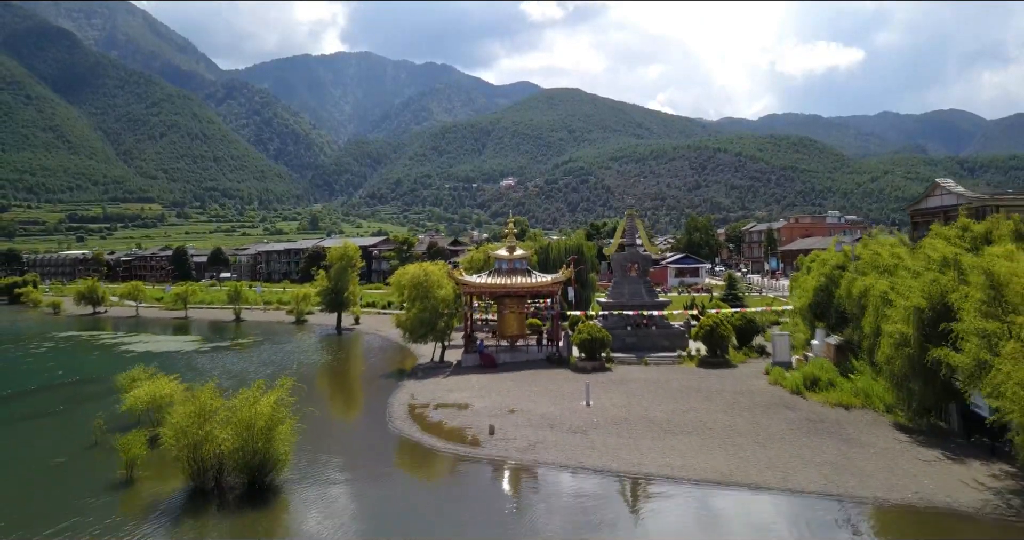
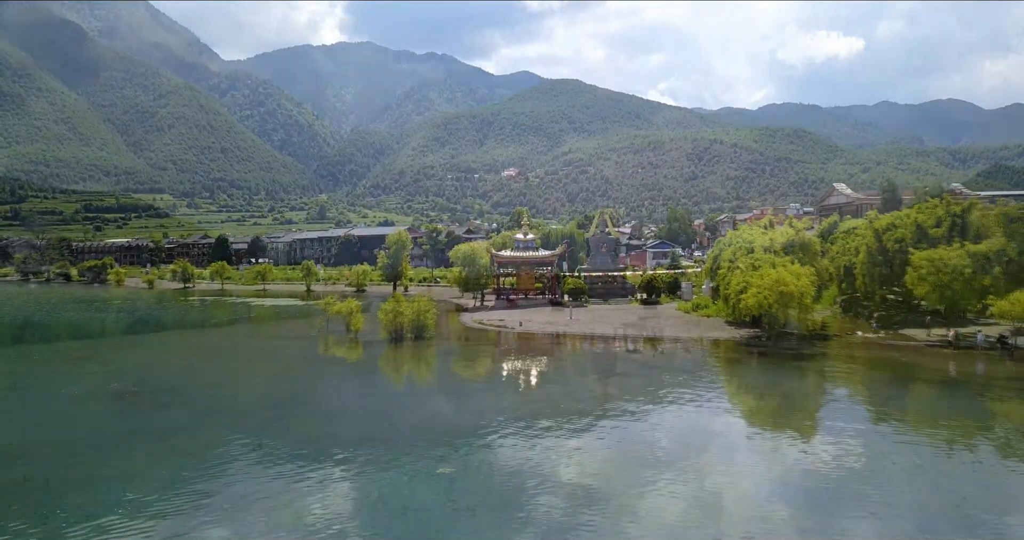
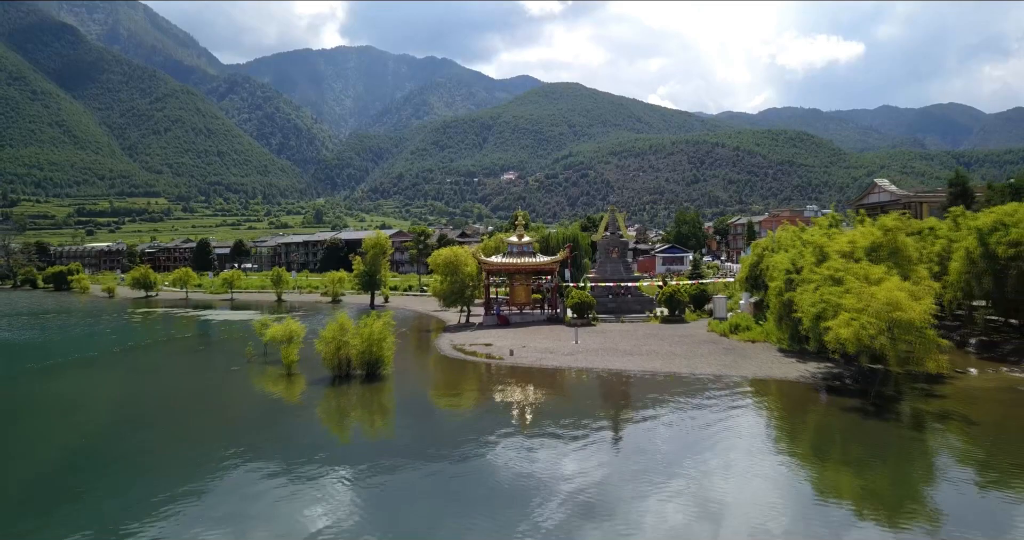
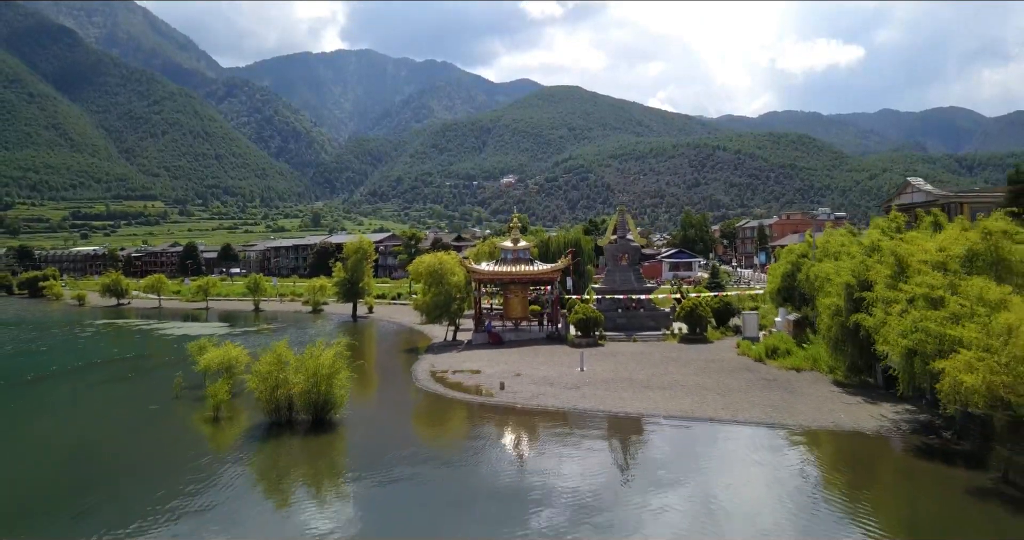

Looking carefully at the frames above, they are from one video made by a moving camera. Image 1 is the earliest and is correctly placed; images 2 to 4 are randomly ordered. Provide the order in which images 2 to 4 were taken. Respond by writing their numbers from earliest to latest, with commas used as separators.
4, 3, 2
